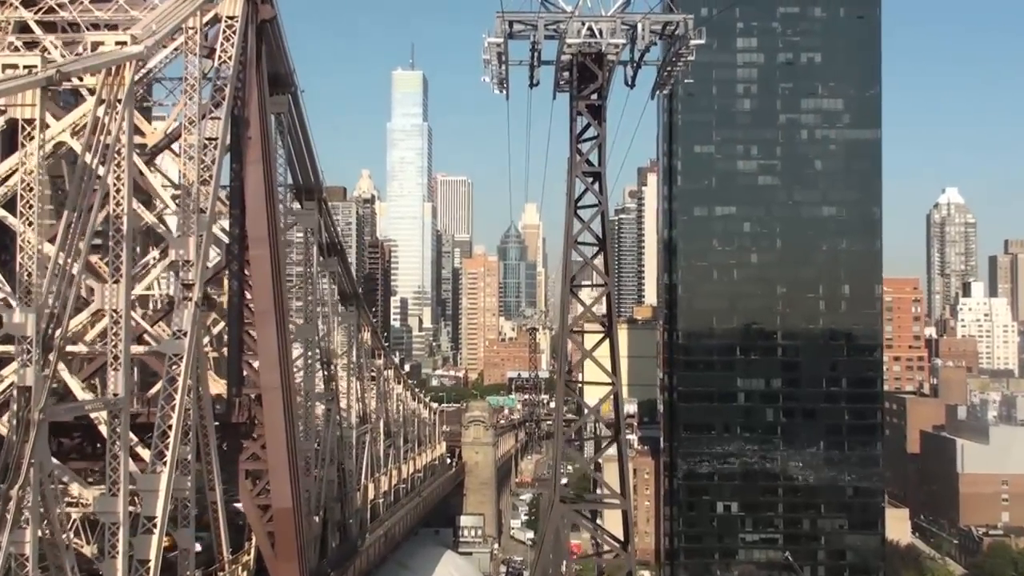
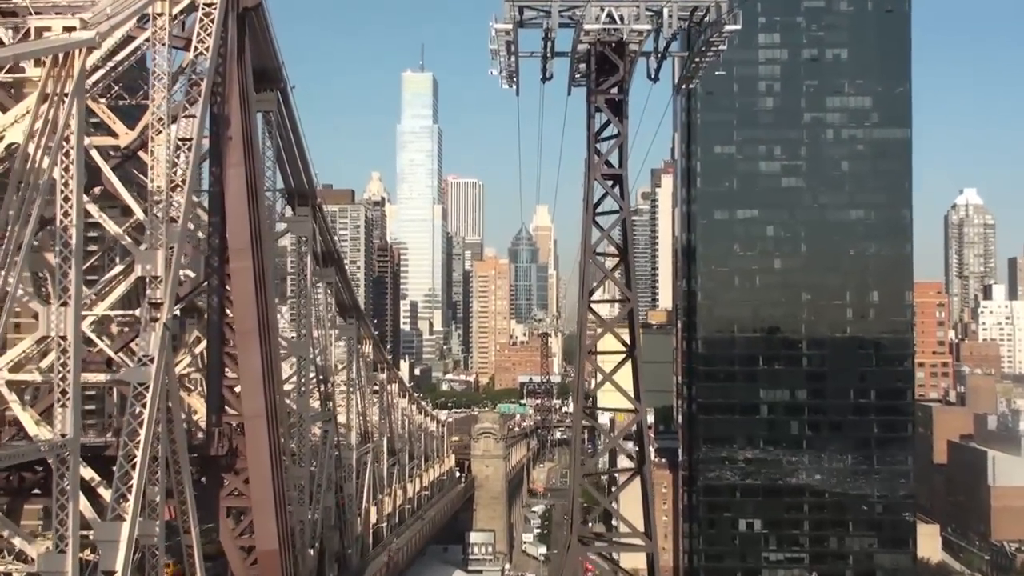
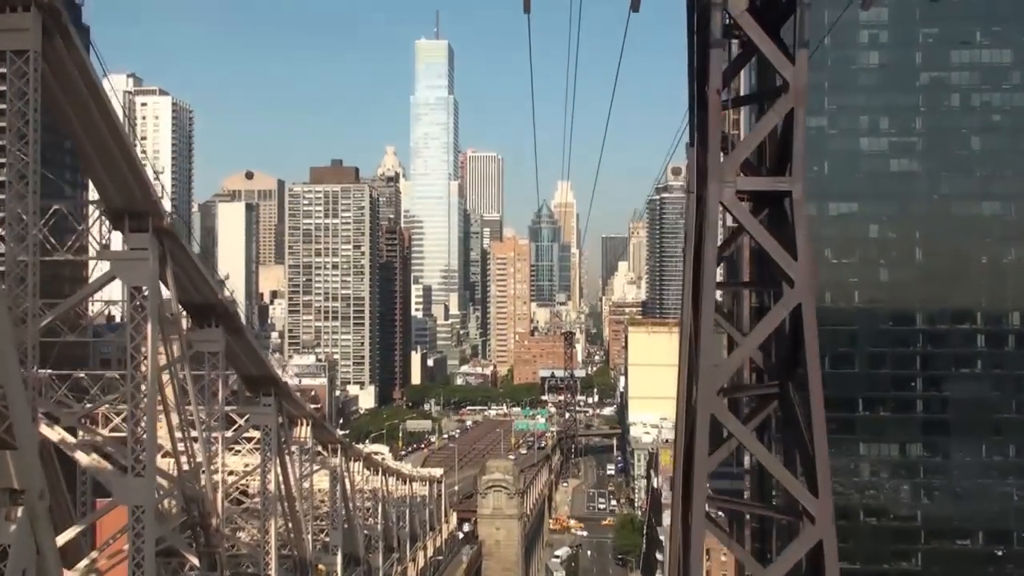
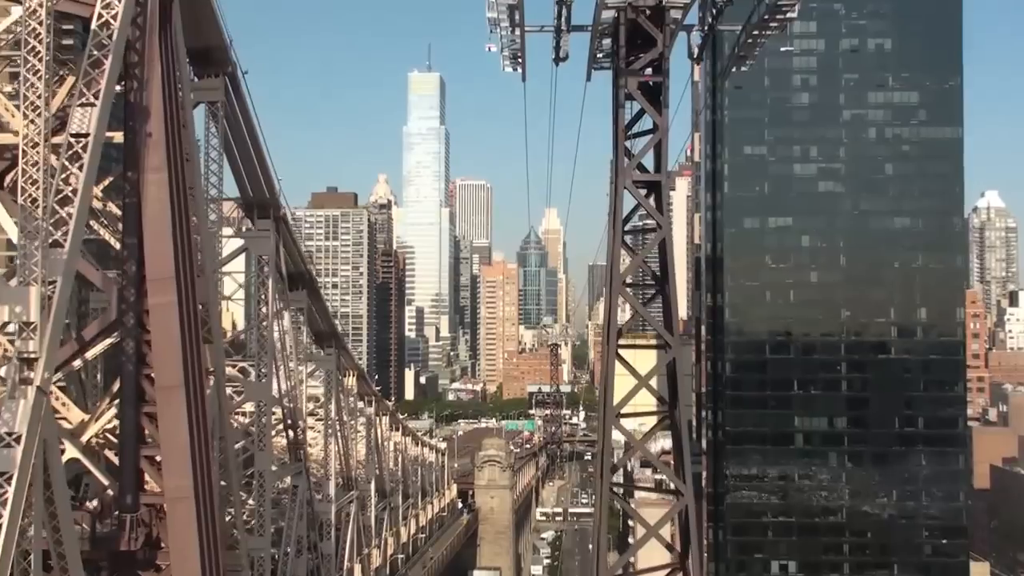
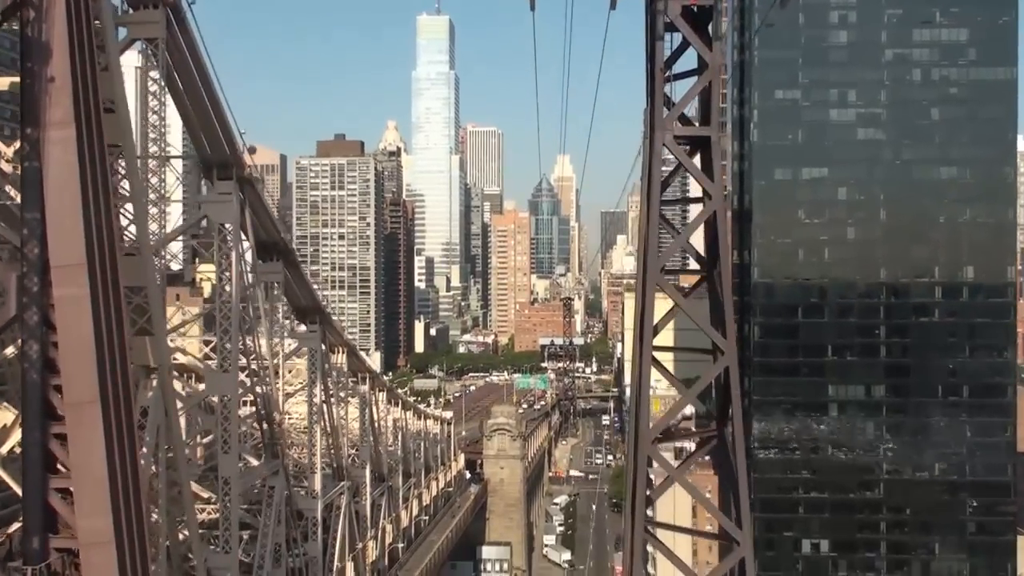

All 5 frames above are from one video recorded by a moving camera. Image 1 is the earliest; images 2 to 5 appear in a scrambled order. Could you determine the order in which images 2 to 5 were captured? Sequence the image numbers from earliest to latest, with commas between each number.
2, 4, 5, 3
